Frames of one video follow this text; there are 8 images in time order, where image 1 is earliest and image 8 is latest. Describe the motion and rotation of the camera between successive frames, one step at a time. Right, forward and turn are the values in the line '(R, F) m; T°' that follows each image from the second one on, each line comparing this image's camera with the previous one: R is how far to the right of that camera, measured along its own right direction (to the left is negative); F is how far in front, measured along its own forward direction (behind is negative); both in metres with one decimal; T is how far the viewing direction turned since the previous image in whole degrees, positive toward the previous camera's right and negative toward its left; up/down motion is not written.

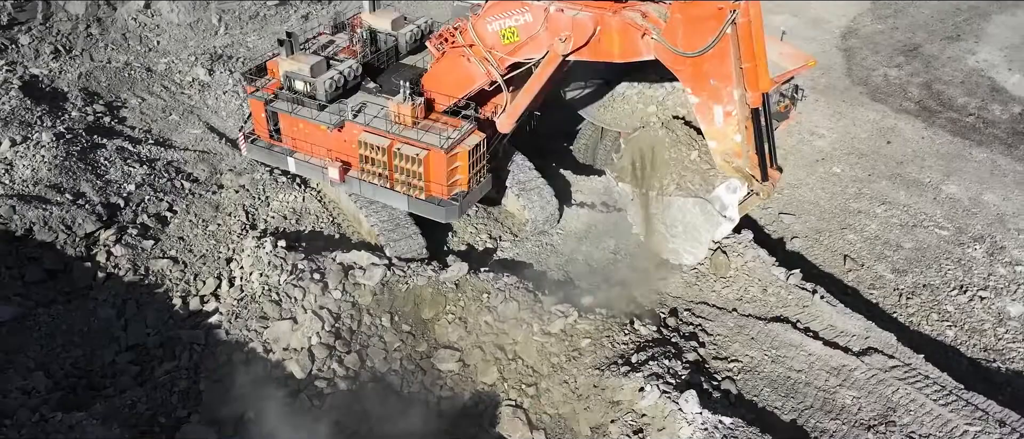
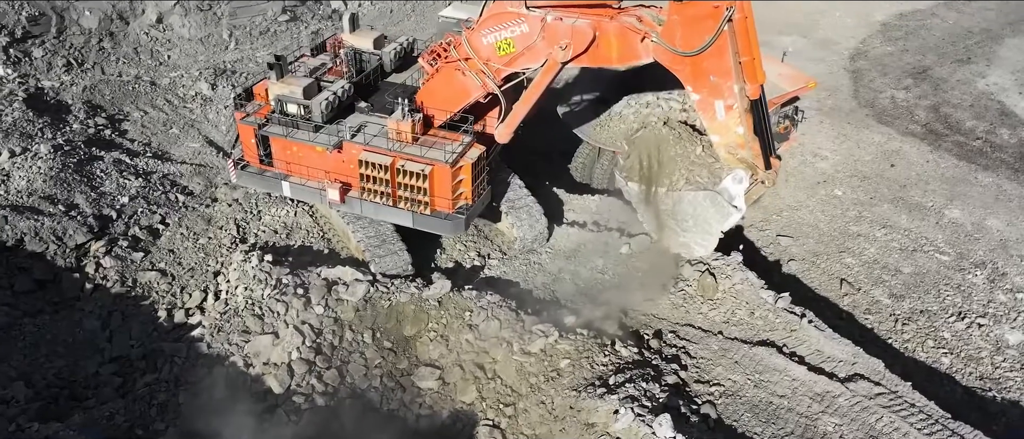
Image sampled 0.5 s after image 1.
(+0.3, 0.0) m; -1°
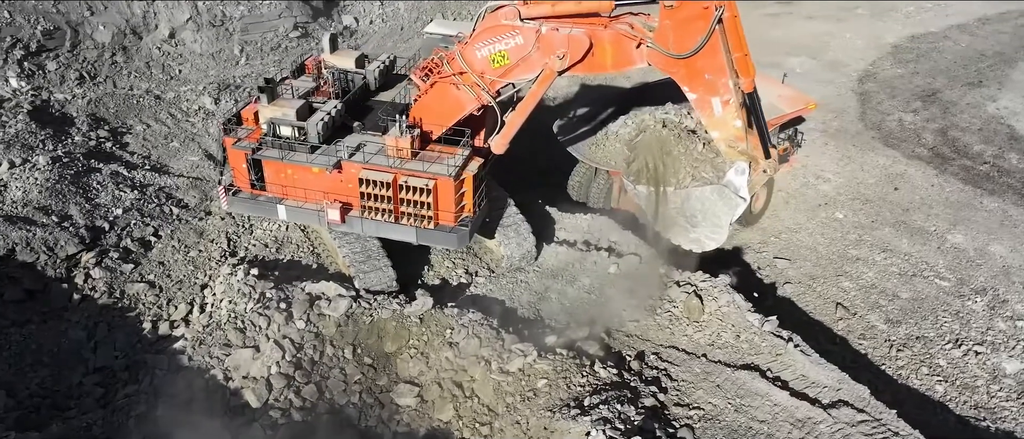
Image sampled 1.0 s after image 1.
(+0.3, 0.0) m; -1°
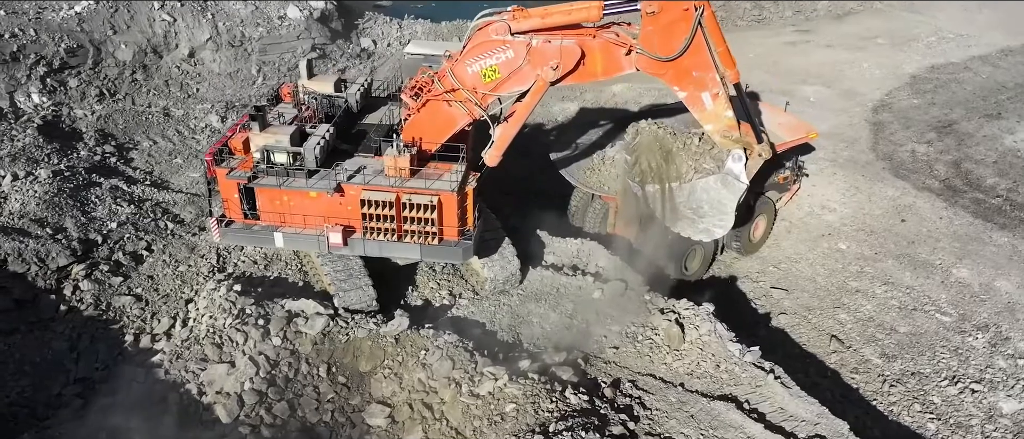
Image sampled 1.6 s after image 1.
(+0.5, 0.0) m; -2°
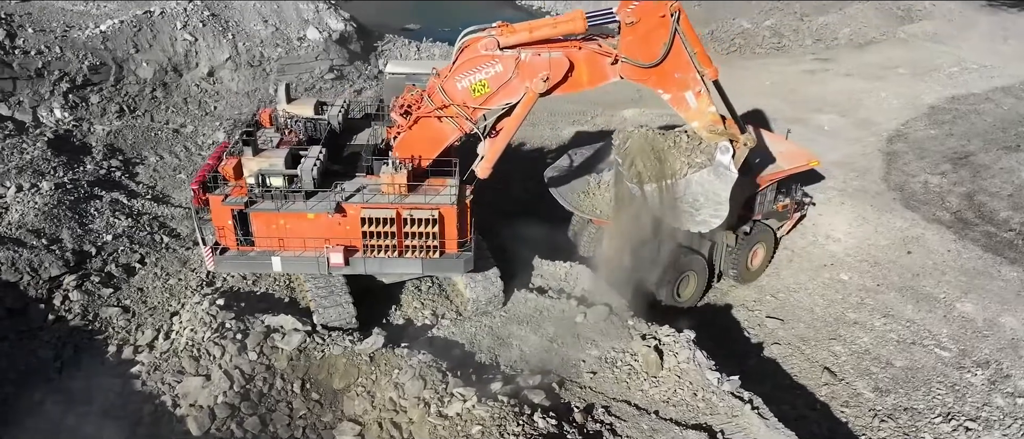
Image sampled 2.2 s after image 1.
(+0.5, 0.0) m; -2°
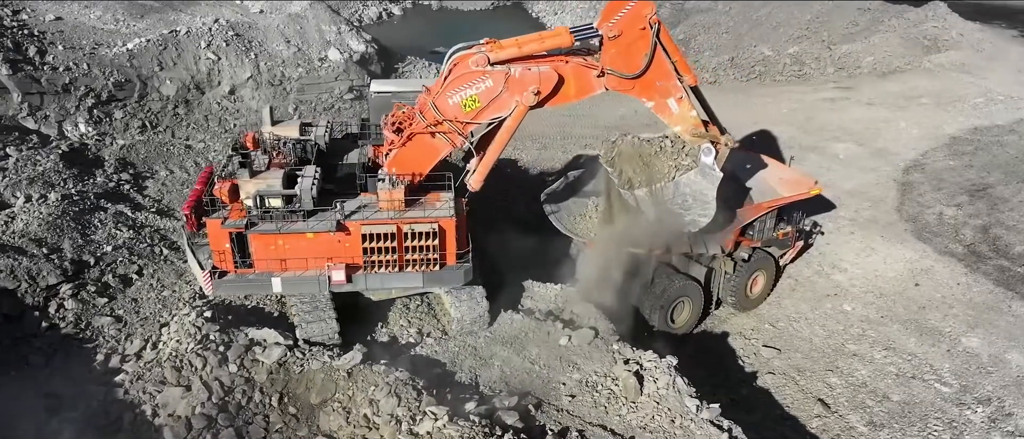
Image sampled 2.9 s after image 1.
(+0.5, 0.0) m; -2°
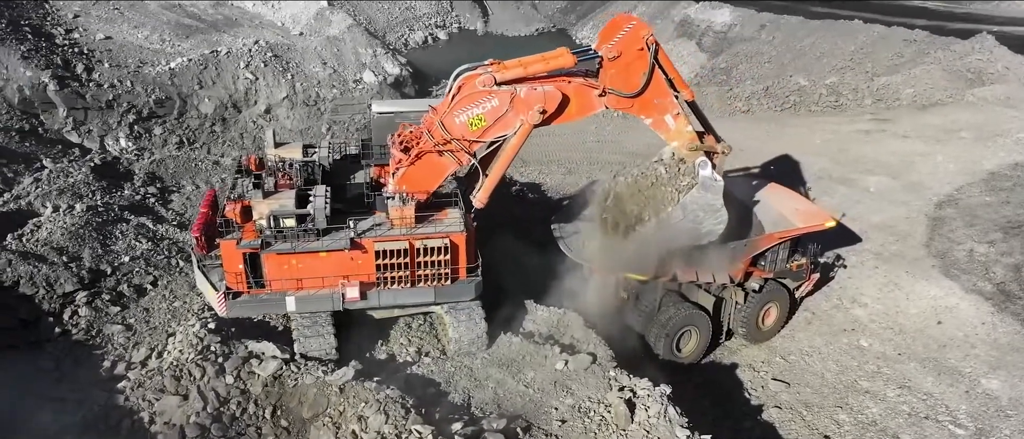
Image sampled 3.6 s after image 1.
(+0.5, 0.0) m; -3°
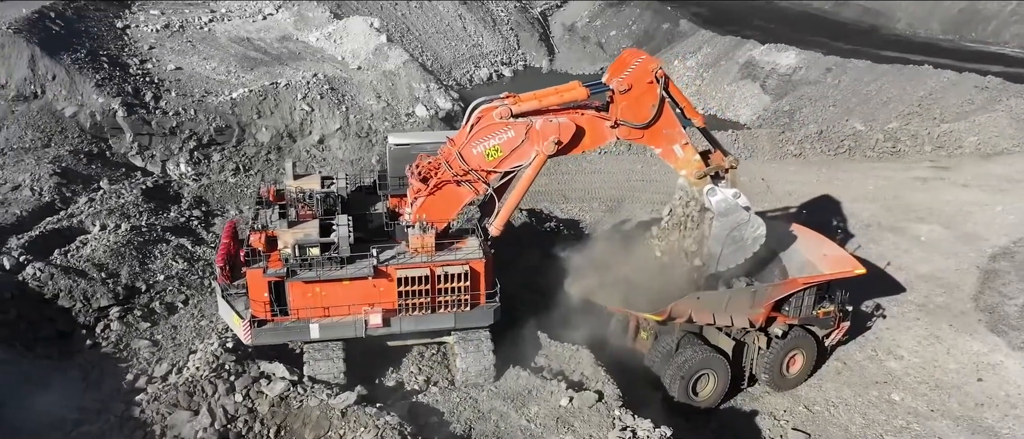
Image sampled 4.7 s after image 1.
(+0.6, -0.1) m; -5°
